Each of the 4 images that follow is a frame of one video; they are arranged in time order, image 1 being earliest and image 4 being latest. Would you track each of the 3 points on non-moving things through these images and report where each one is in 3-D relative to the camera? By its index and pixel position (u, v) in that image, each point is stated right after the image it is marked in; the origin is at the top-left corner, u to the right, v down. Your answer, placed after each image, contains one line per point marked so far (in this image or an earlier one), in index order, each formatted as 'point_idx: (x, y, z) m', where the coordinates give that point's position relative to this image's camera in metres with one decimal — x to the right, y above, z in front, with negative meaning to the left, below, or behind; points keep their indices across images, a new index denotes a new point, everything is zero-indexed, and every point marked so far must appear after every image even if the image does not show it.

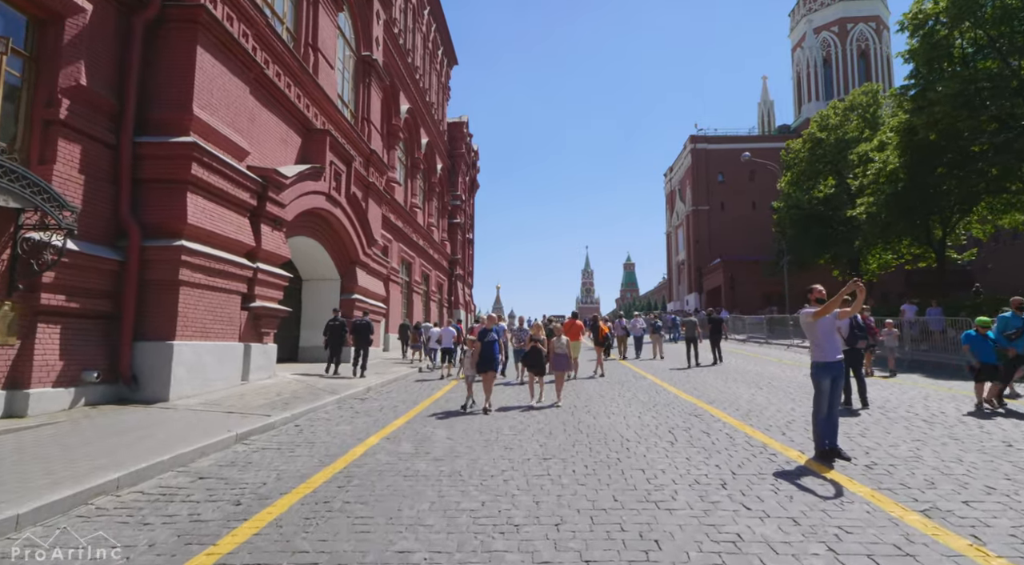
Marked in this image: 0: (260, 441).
0: (-3.2, -2.0, +8.2) m
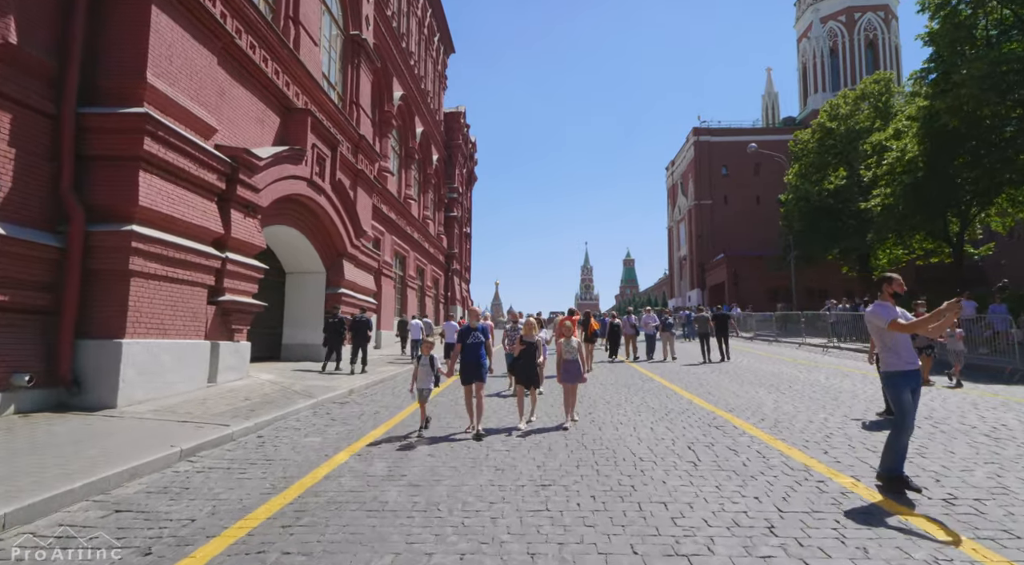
0: (-3.3, -1.9, +7.0) m
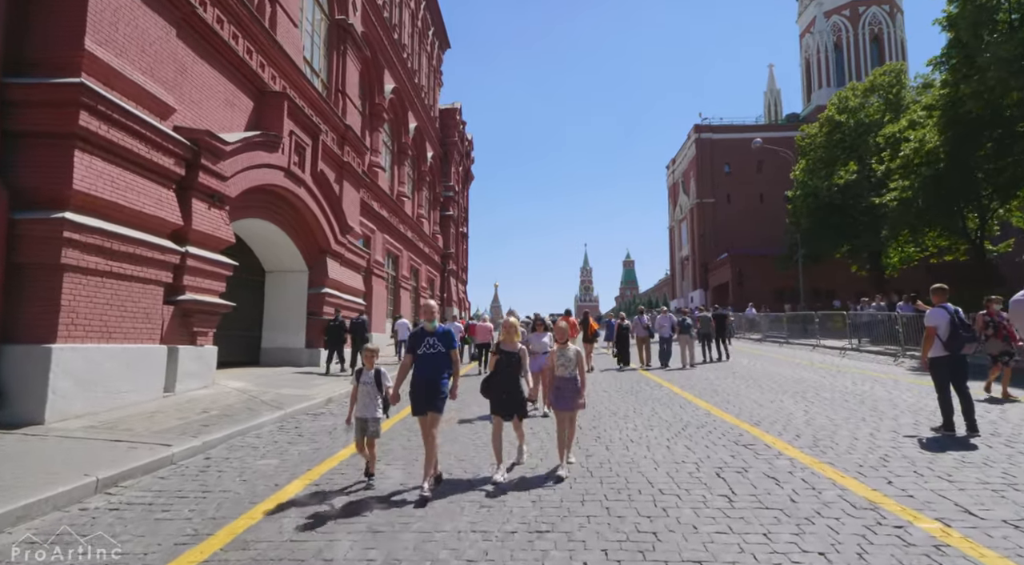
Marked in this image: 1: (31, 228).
0: (-3.4, -1.8, +5.7) m
1: (-5.9, +0.7, +7.8) m
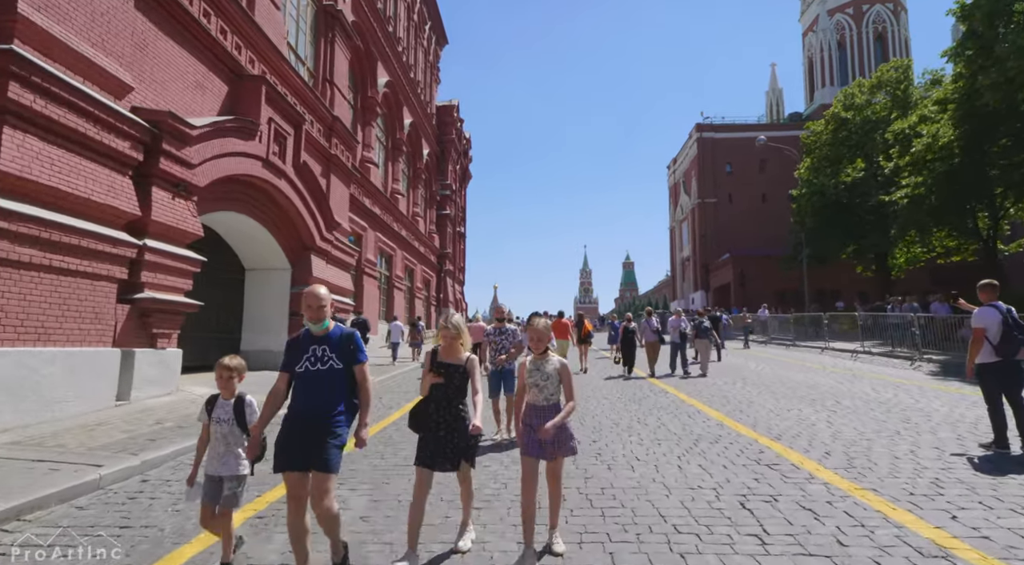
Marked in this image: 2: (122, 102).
0: (-3.5, -1.8, +4.7) m
1: (-6.0, +0.7, +6.8) m
2: (-5.6, +2.6, +9.2) m
